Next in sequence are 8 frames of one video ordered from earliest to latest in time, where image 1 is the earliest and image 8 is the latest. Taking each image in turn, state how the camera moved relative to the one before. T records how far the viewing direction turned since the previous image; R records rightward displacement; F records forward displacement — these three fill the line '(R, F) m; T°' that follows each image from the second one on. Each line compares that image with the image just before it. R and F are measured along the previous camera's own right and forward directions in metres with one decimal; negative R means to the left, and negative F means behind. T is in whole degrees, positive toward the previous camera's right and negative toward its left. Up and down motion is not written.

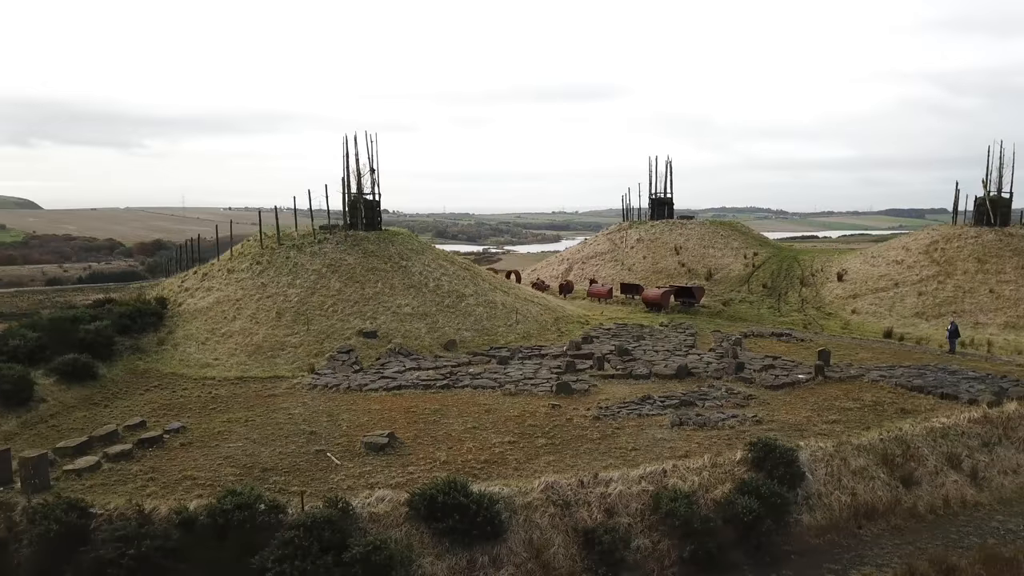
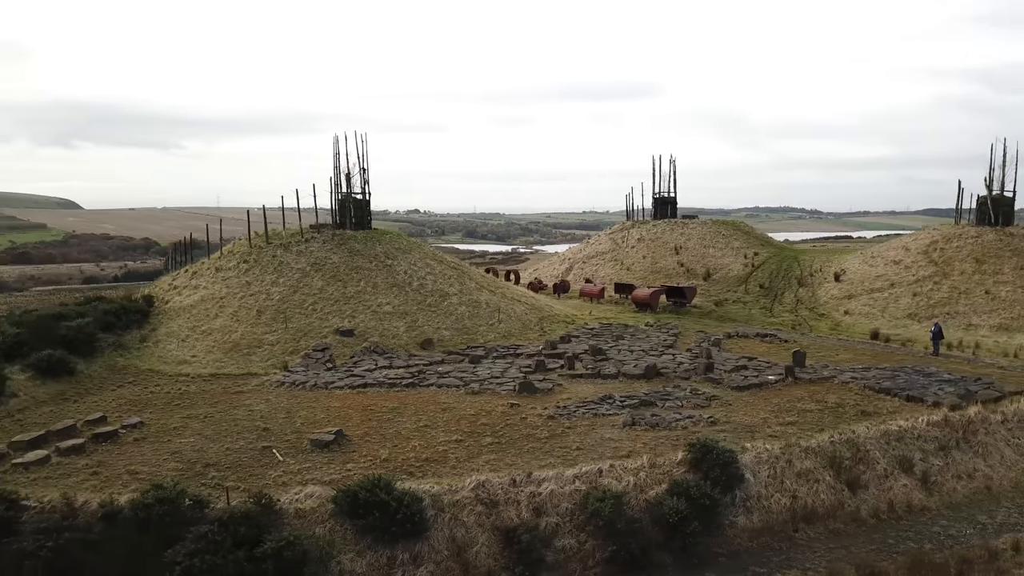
(+1.5, 0.0) m; -2°
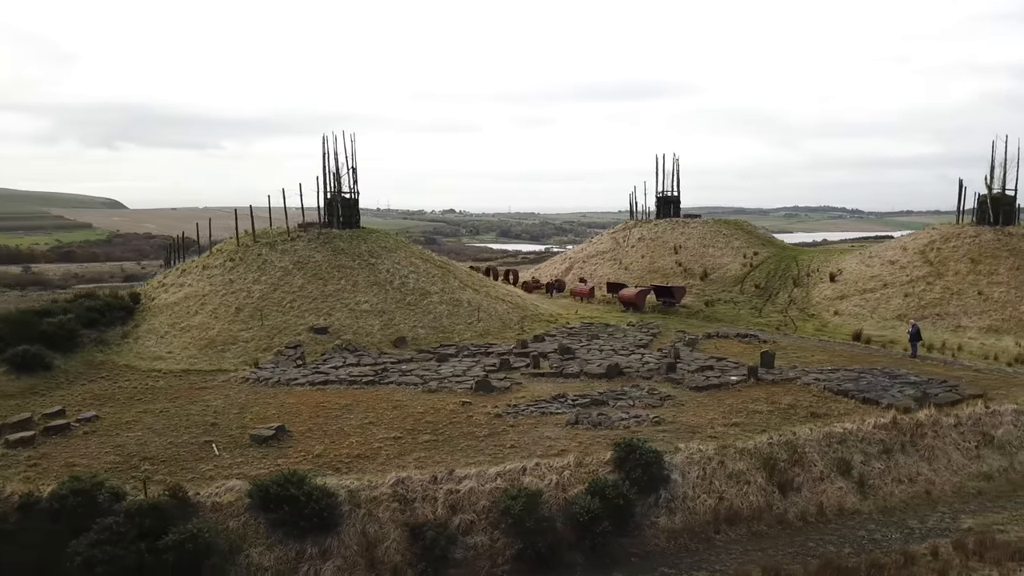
(+1.8, 0.0) m; -3°
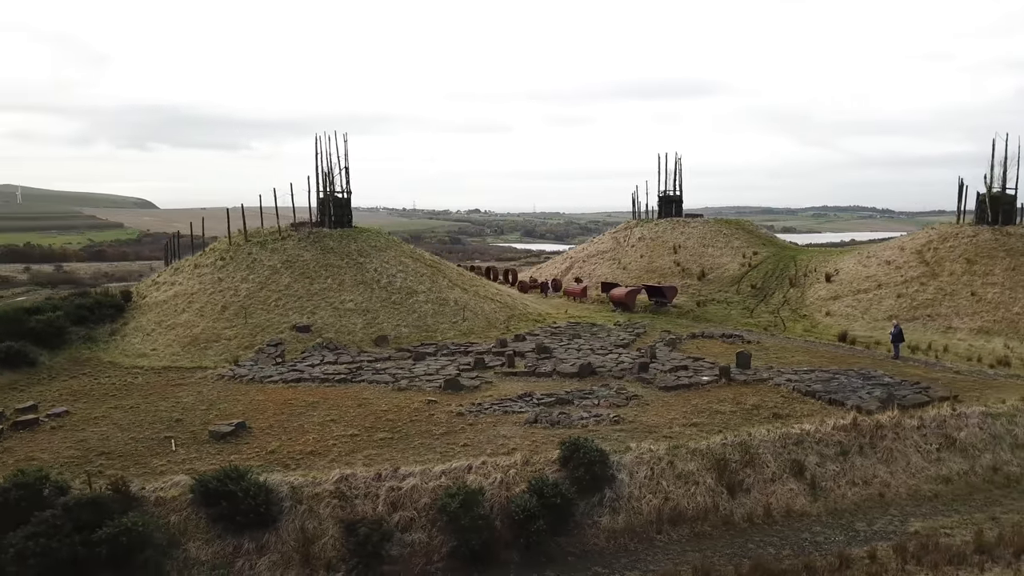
(+1.3, 0.0) m; -2°
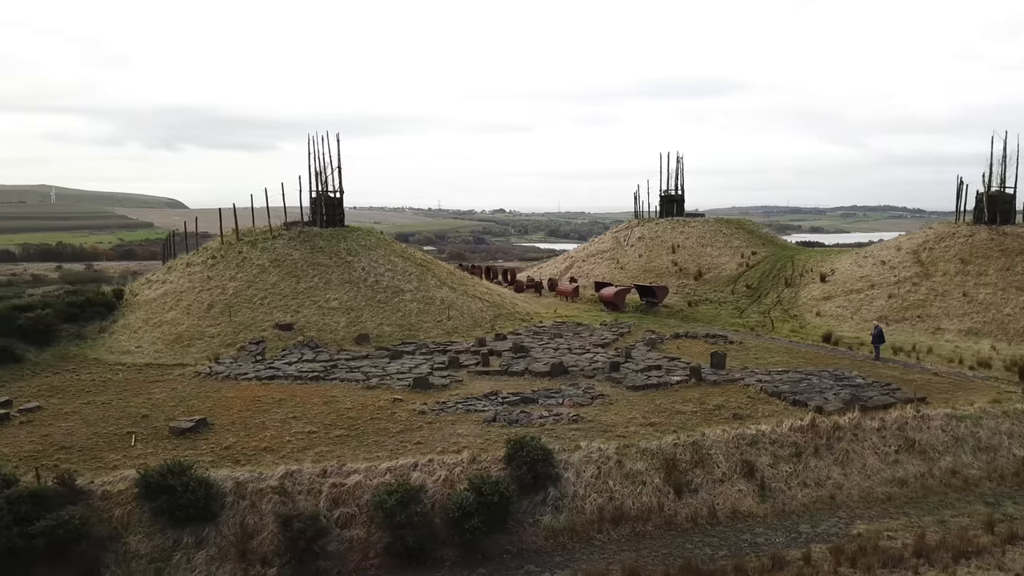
(+1.3, 0.0) m; -2°
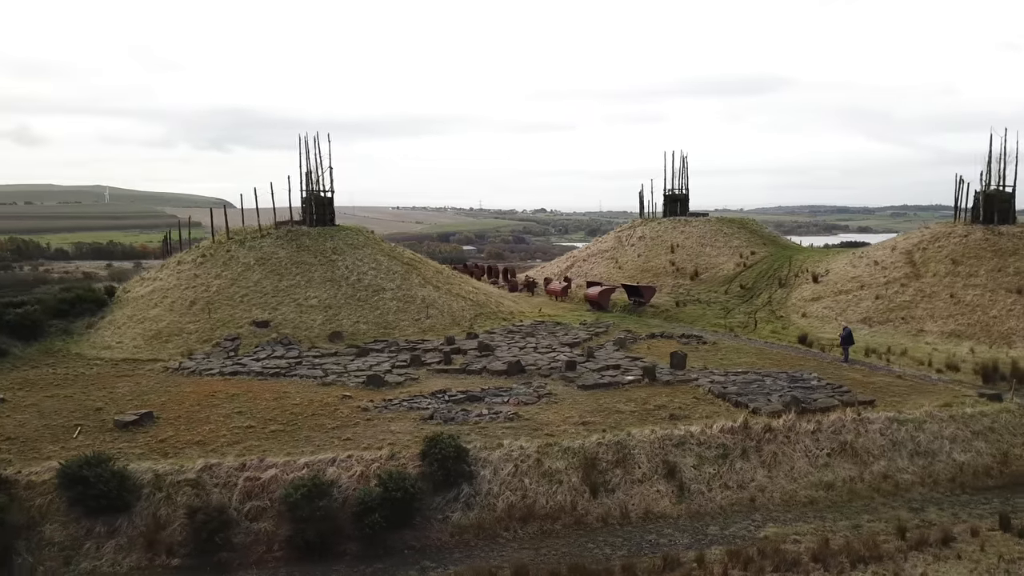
(+2.0, 0.0) m; -3°
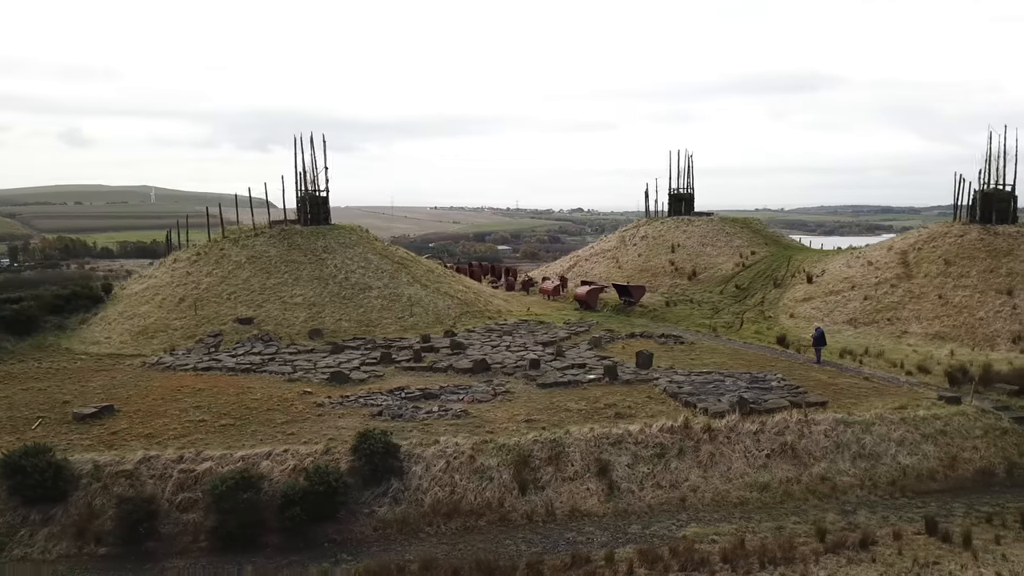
(+1.7, -0.1) m; -3°
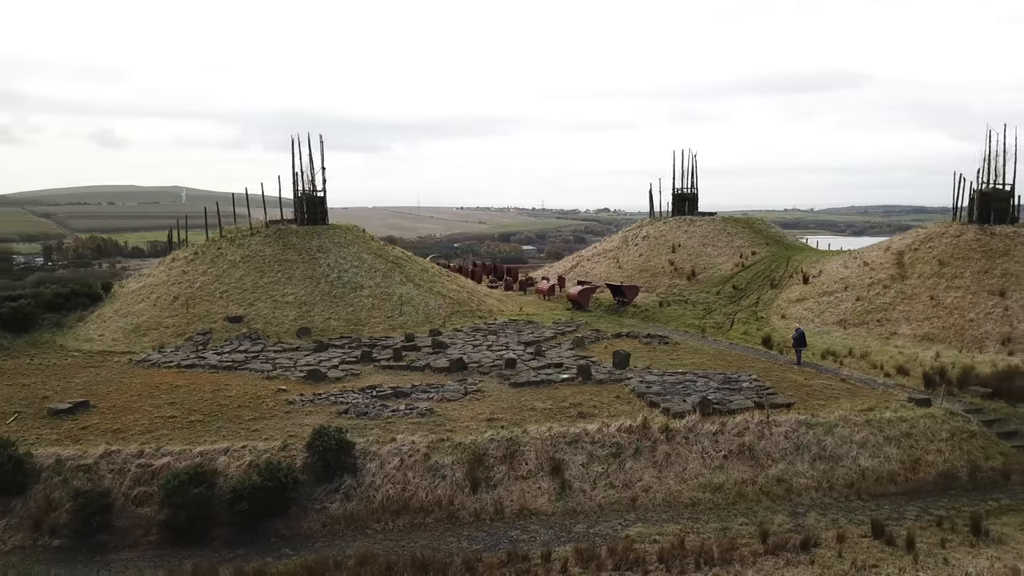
(+1.2, 0.0) m; -2°
